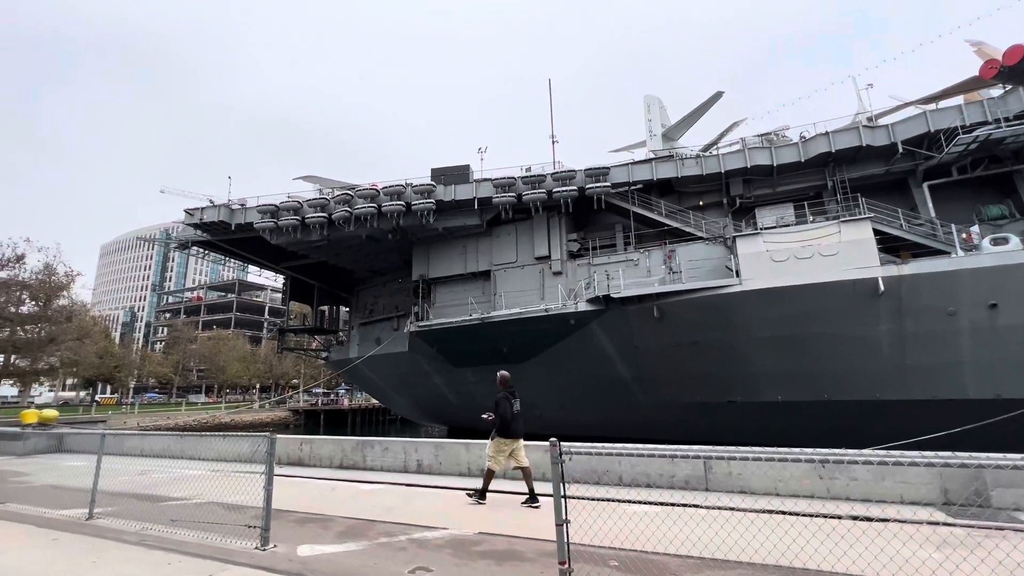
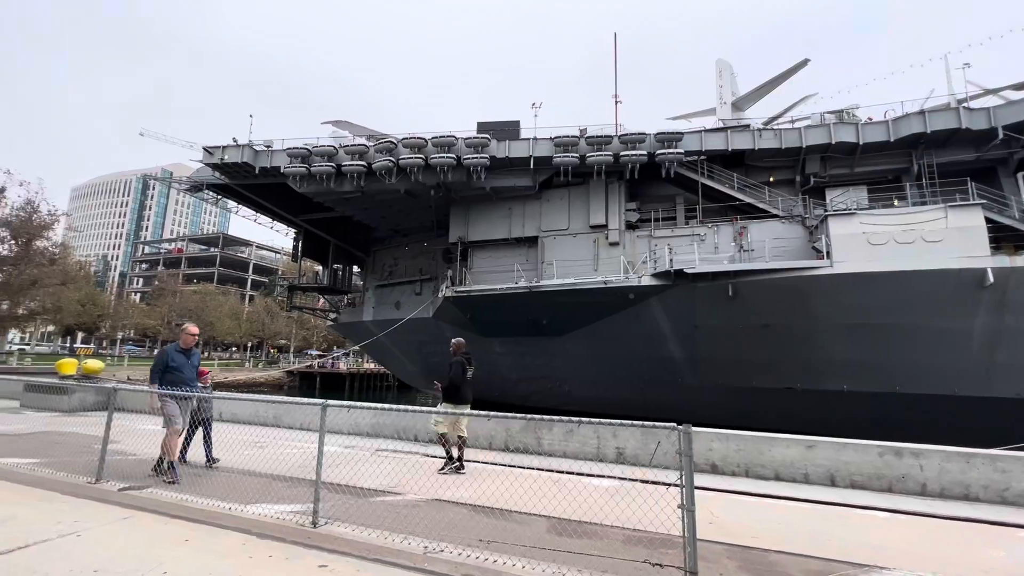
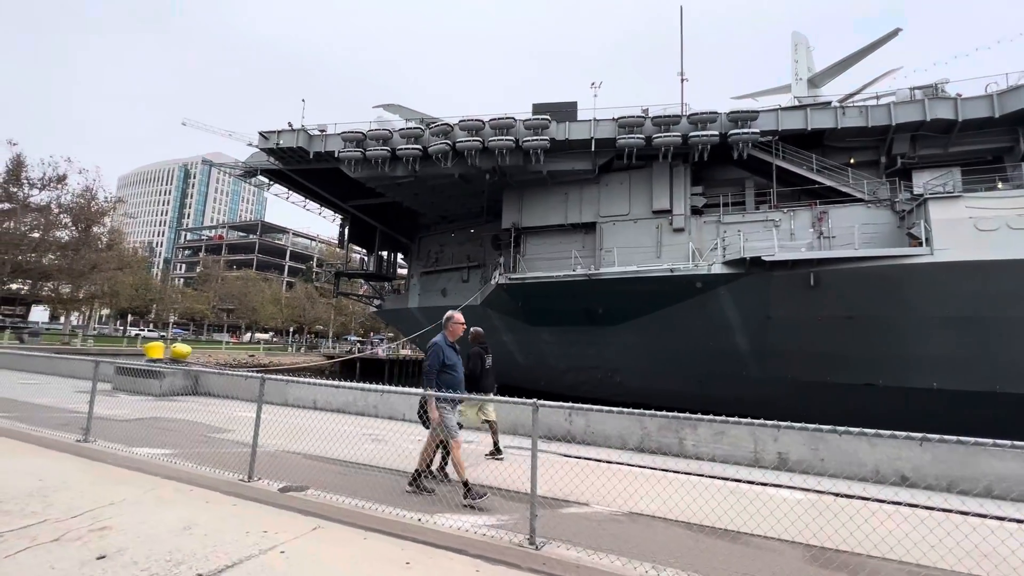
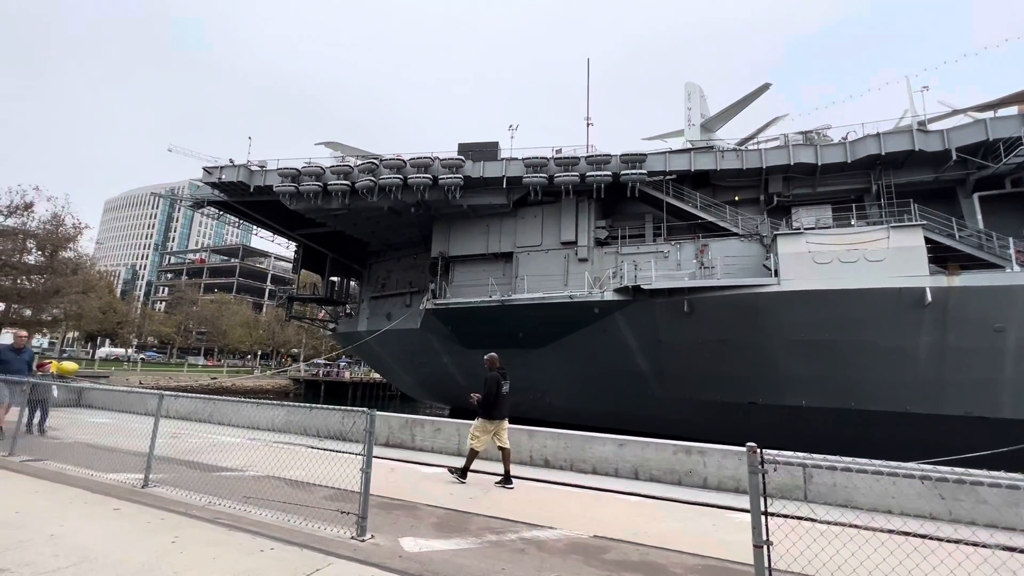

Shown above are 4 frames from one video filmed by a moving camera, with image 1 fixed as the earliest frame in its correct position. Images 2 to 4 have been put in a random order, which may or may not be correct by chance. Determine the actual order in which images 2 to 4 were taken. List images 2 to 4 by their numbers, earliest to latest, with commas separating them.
4, 2, 3
